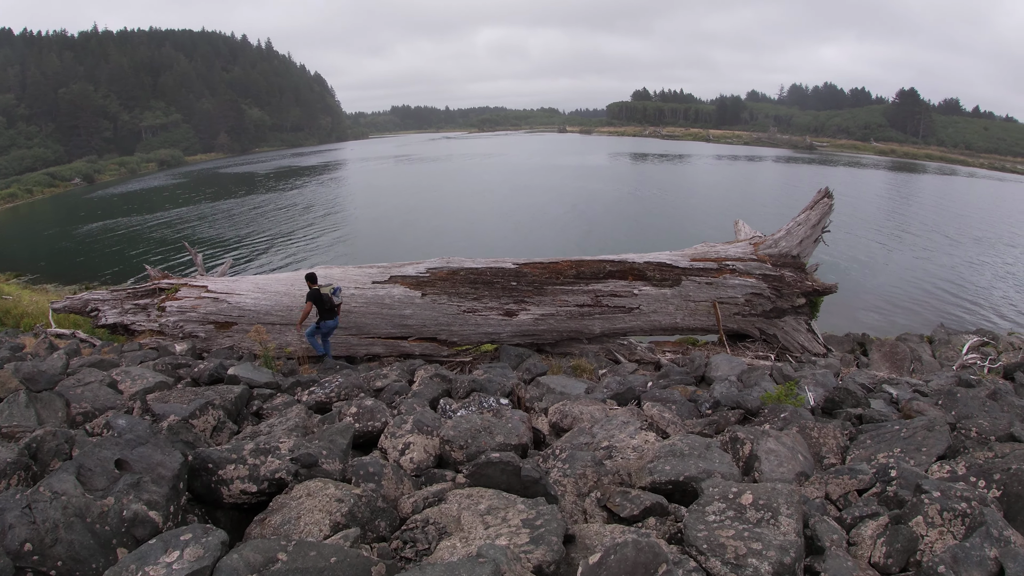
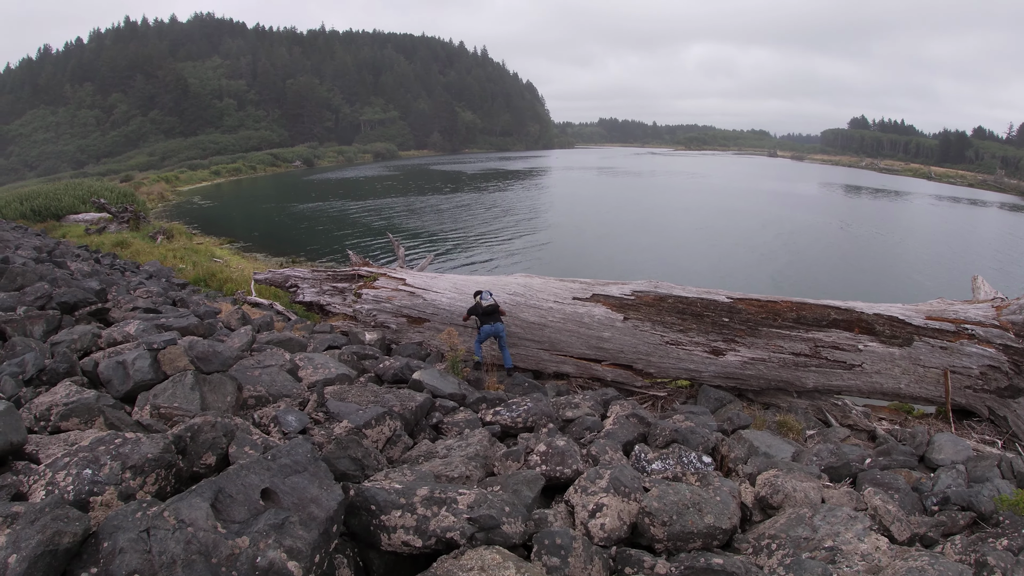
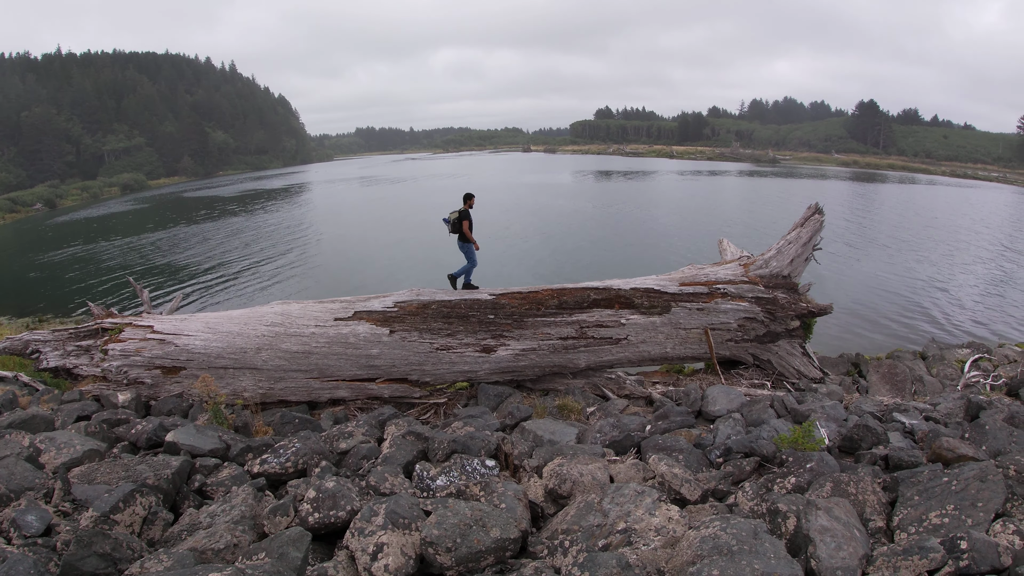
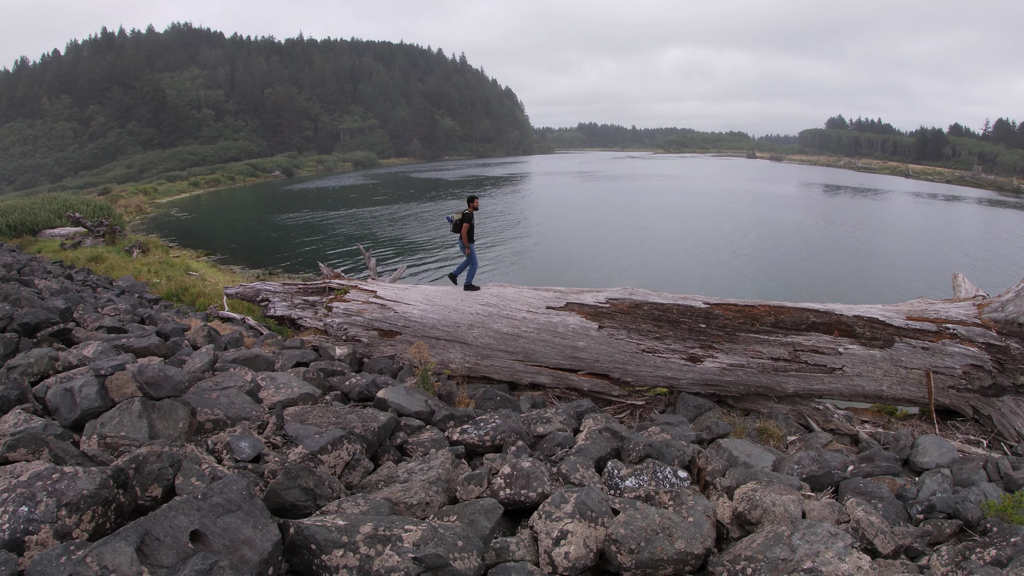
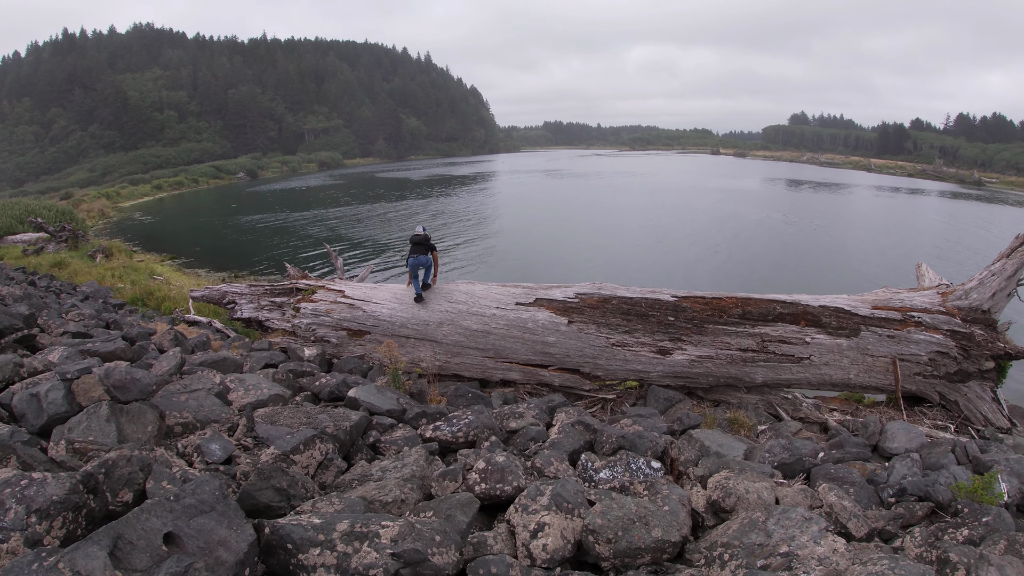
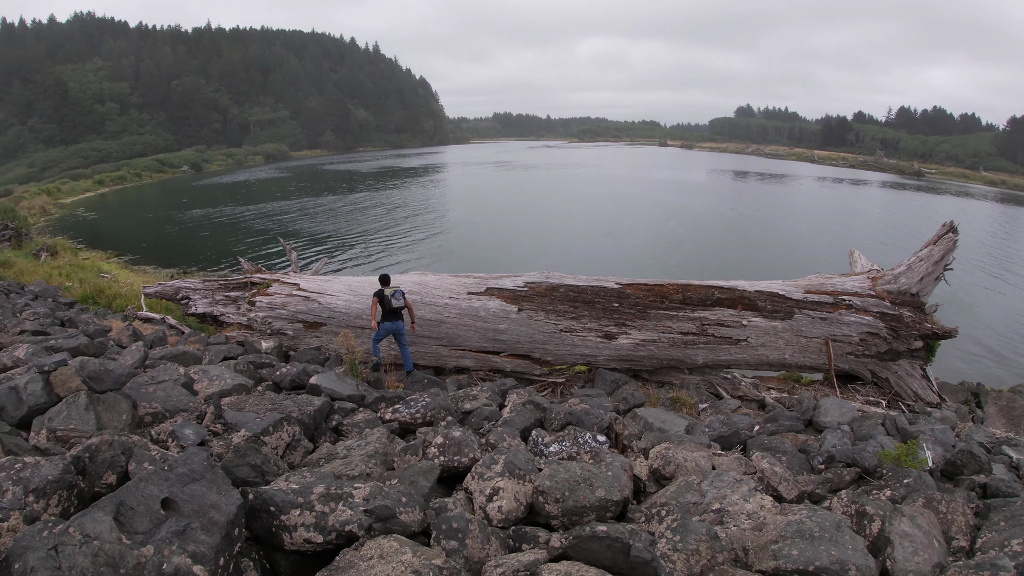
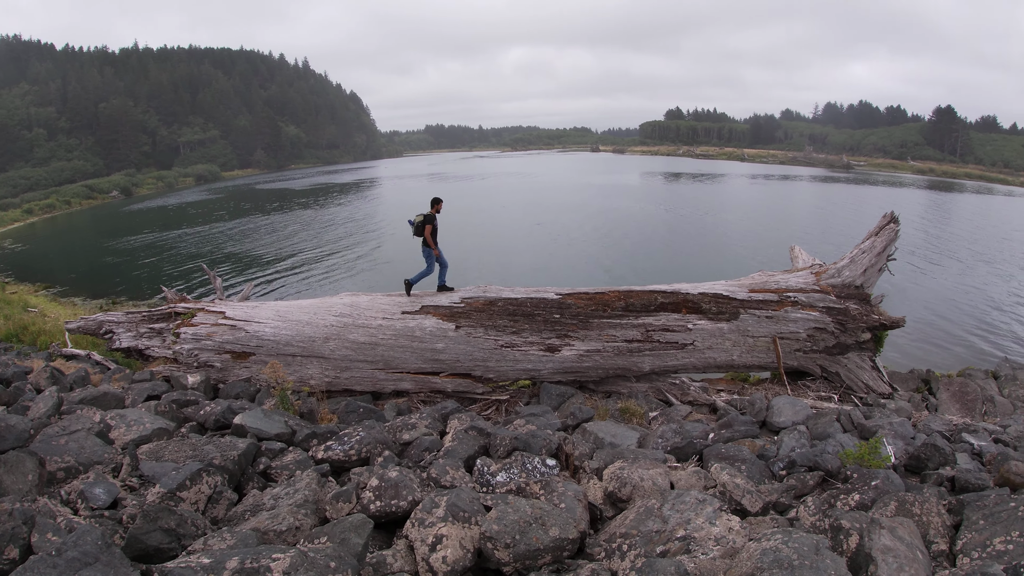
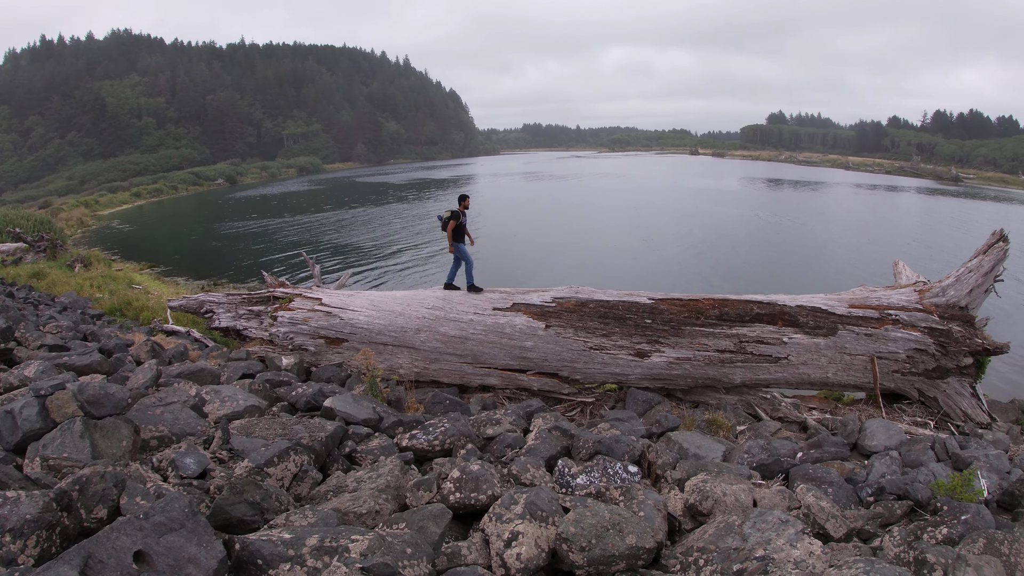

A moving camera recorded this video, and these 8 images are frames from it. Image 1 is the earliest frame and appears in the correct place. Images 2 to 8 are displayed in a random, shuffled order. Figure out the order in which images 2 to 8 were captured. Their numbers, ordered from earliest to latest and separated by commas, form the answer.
6, 2, 5, 4, 8, 7, 3
